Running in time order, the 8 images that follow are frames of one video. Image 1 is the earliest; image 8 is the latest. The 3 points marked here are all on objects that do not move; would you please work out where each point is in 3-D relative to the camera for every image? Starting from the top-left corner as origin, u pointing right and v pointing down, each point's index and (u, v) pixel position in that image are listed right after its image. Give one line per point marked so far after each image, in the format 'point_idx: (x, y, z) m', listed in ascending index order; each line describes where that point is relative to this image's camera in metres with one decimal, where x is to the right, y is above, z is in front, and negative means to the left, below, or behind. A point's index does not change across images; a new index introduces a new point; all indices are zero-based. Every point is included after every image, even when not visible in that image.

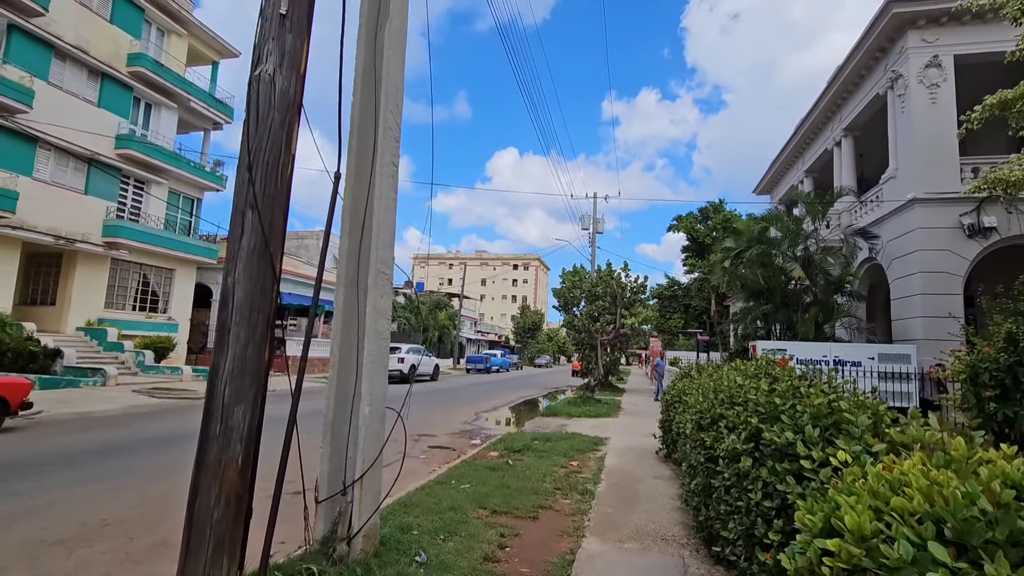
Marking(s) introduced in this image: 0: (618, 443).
0: (+2.4, -3.6, +11.8) m
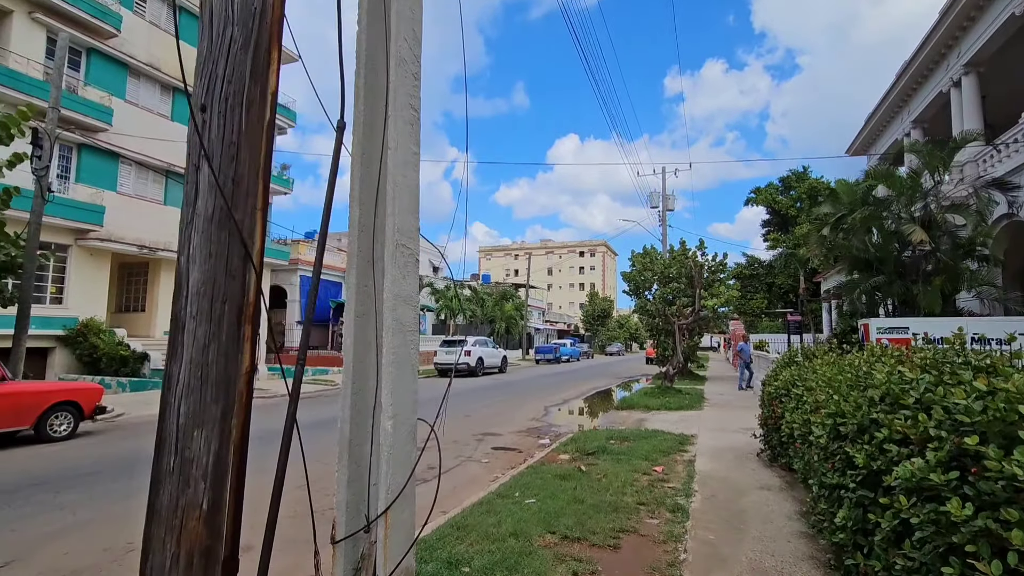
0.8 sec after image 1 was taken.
0: (+3.9, -3.1, +10.2) m
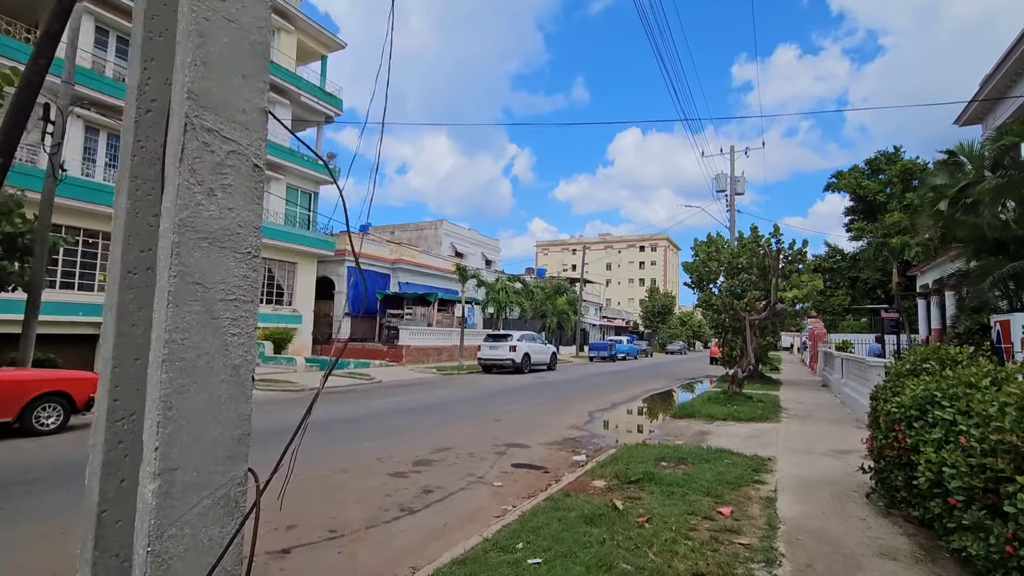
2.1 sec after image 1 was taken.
0: (+4.3, -2.8, +7.9) m
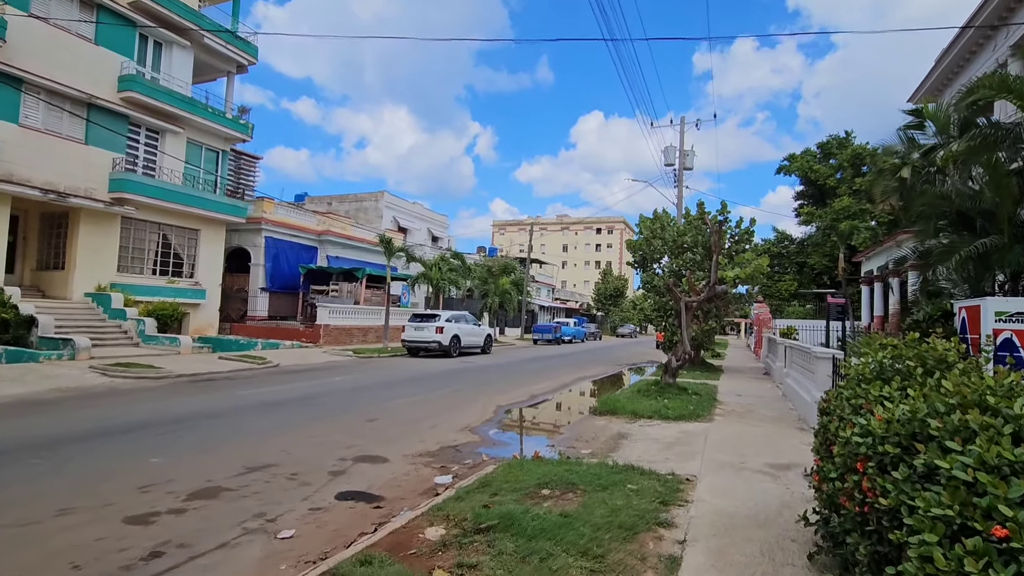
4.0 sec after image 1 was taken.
0: (+2.3, -2.4, +5.9) m
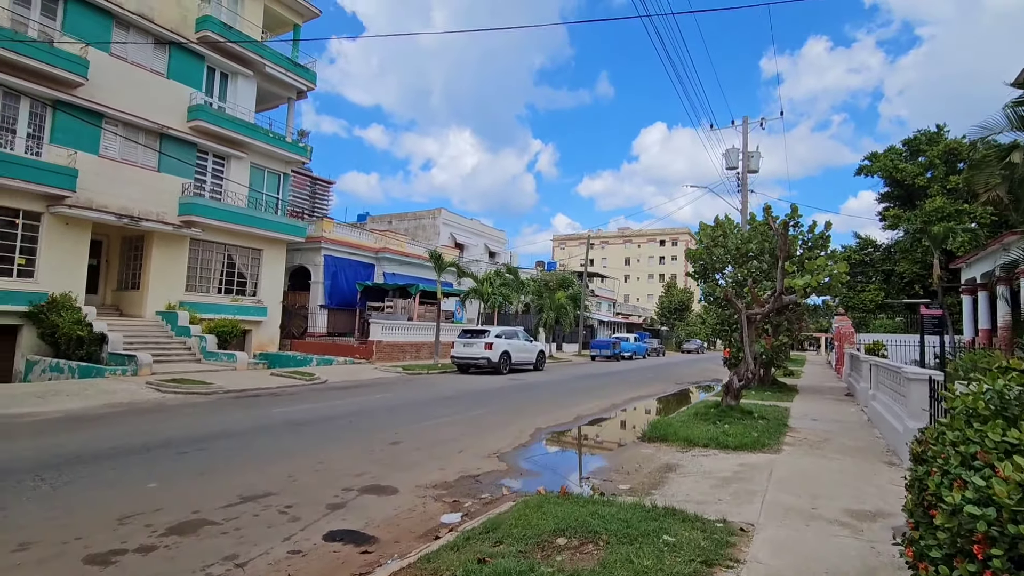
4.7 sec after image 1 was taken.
0: (+2.4, -2.5, +4.7) m
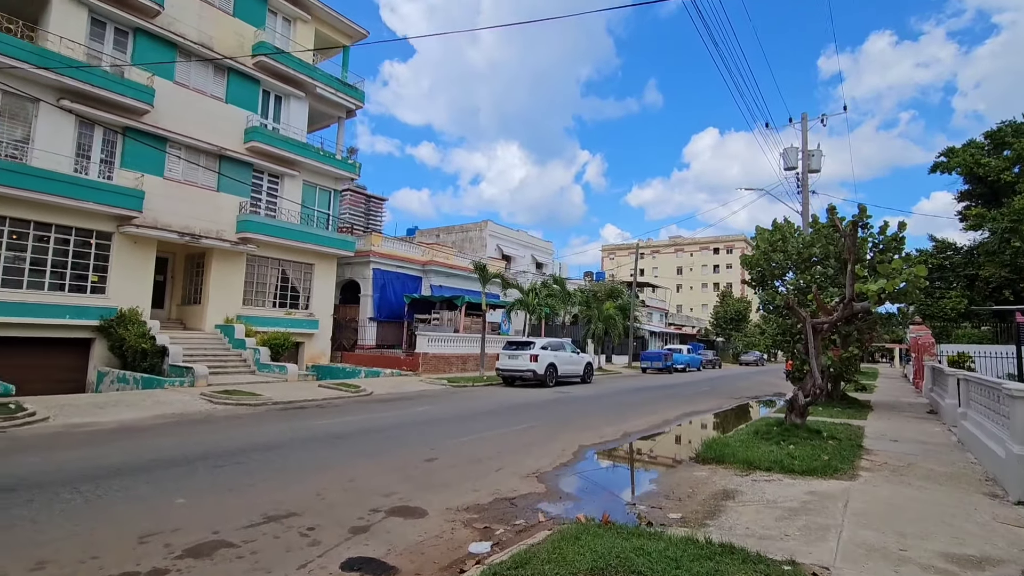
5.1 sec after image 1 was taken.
0: (+2.6, -2.5, +3.9) m
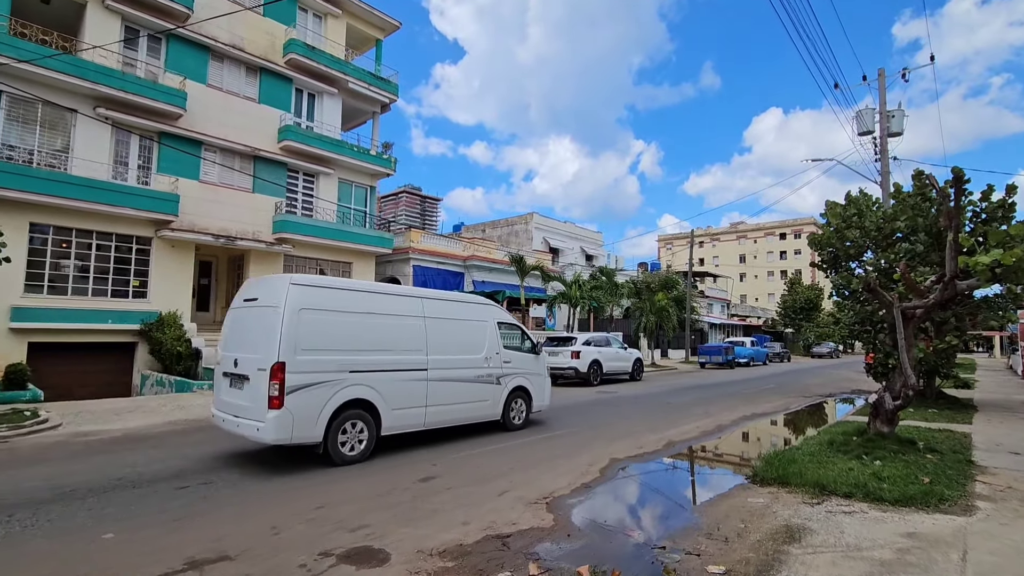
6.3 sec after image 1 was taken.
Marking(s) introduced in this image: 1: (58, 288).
0: (+2.2, -2.3, +2.2) m
1: (-17.1, 0.0, +19.2) m
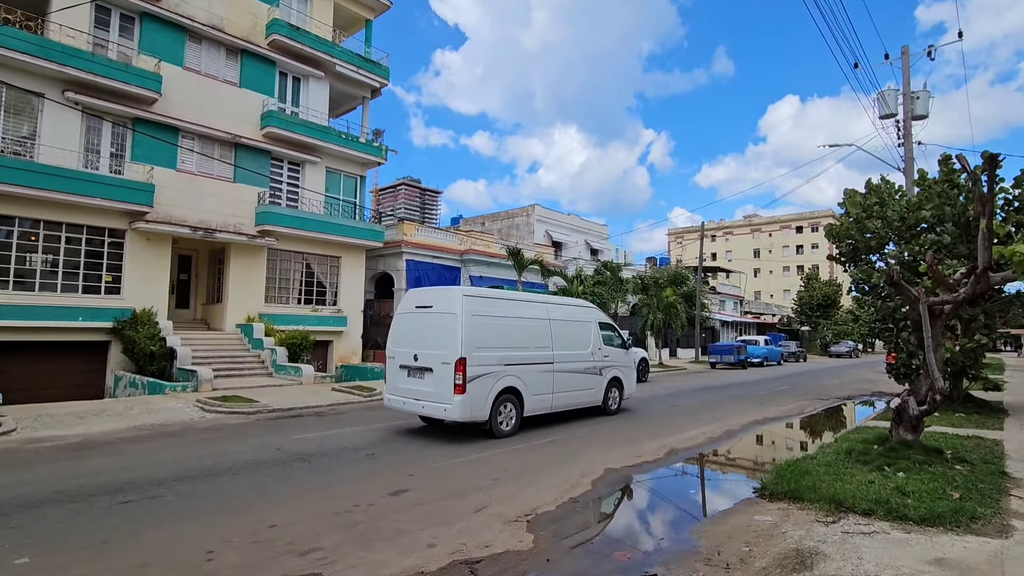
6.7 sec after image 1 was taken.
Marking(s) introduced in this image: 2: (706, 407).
0: (+1.8, -2.2, +0.9) m
1: (-17.2, +0.2, +18.1) m
2: (+6.5, -3.9, +16.6) m
